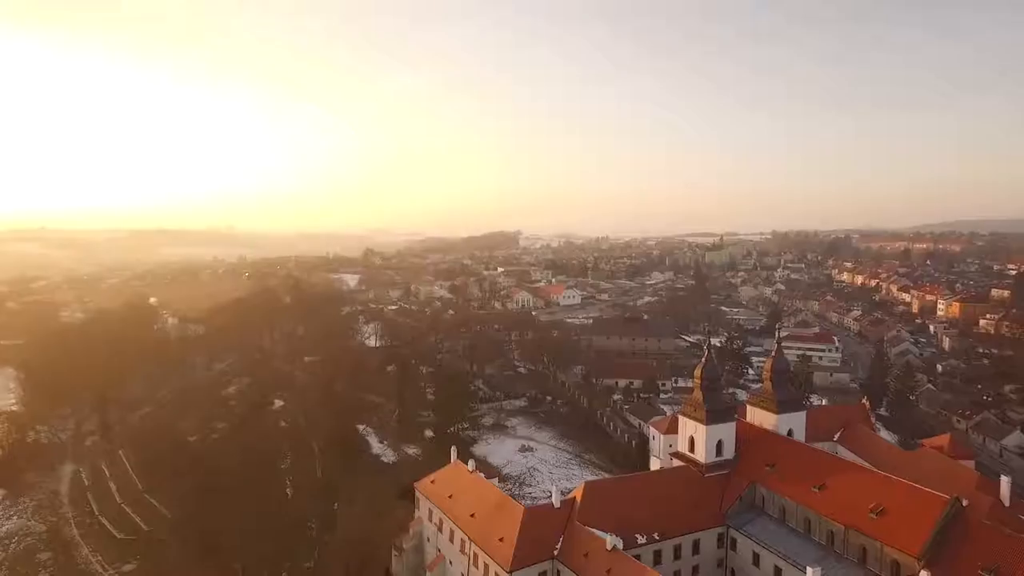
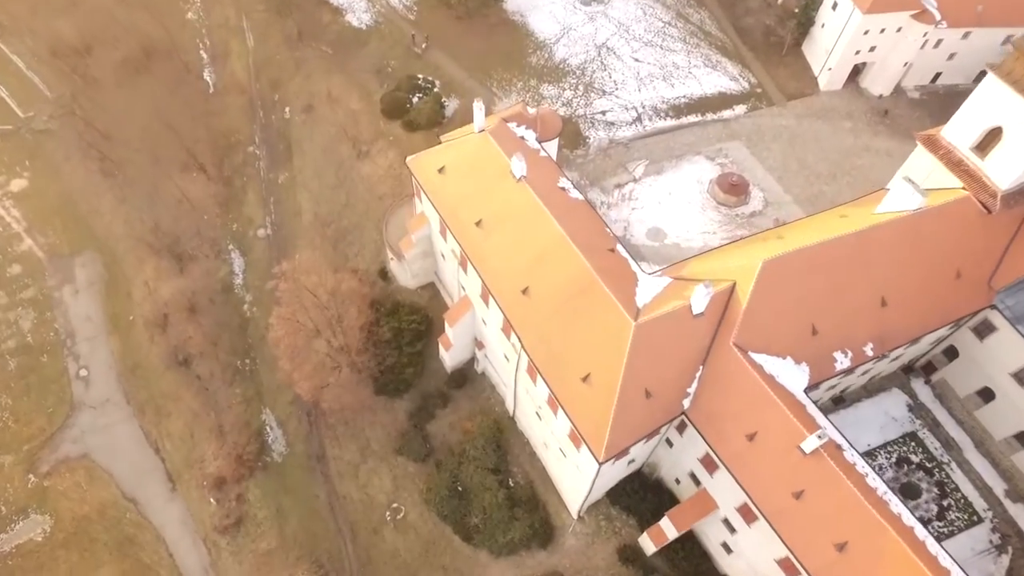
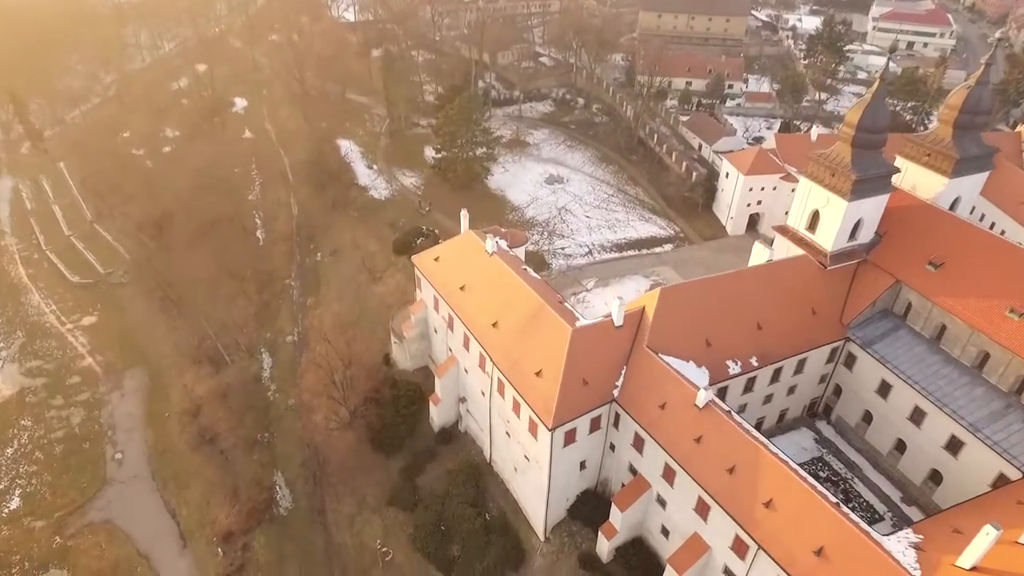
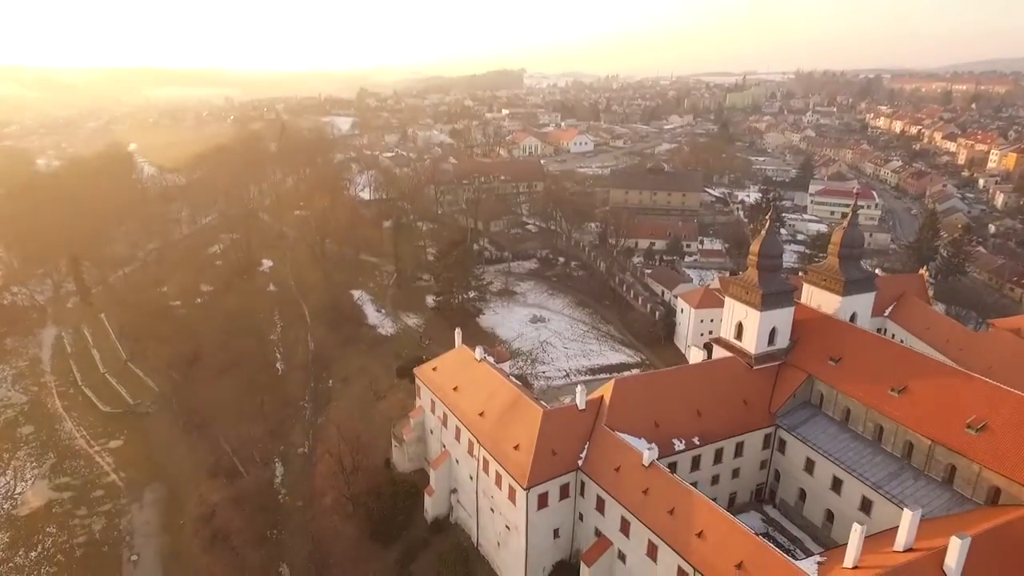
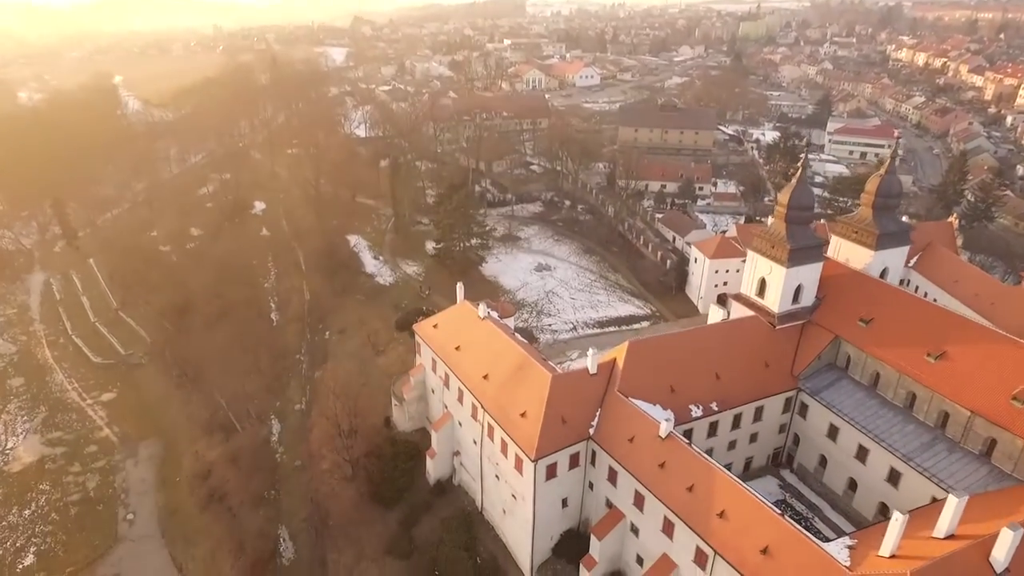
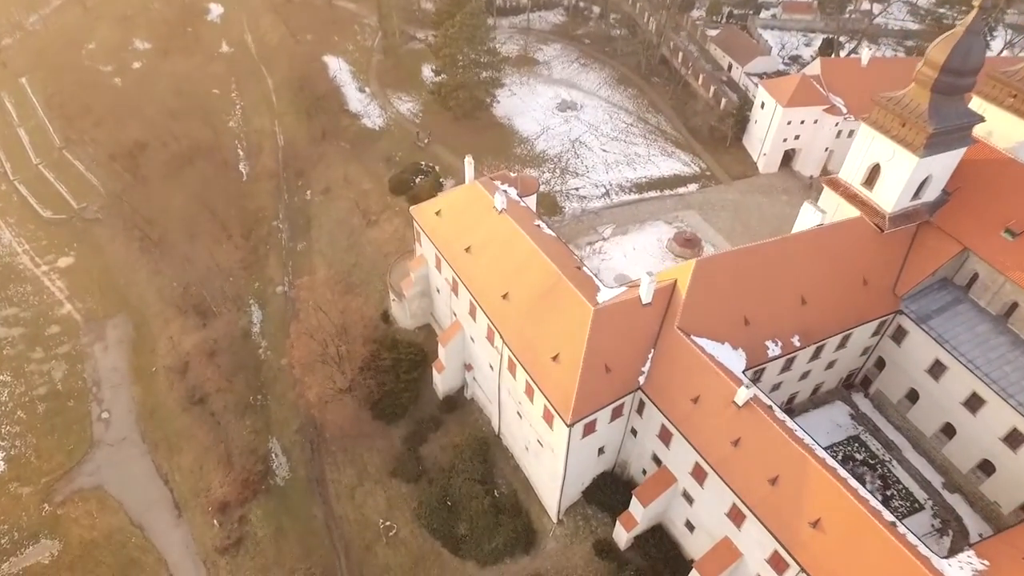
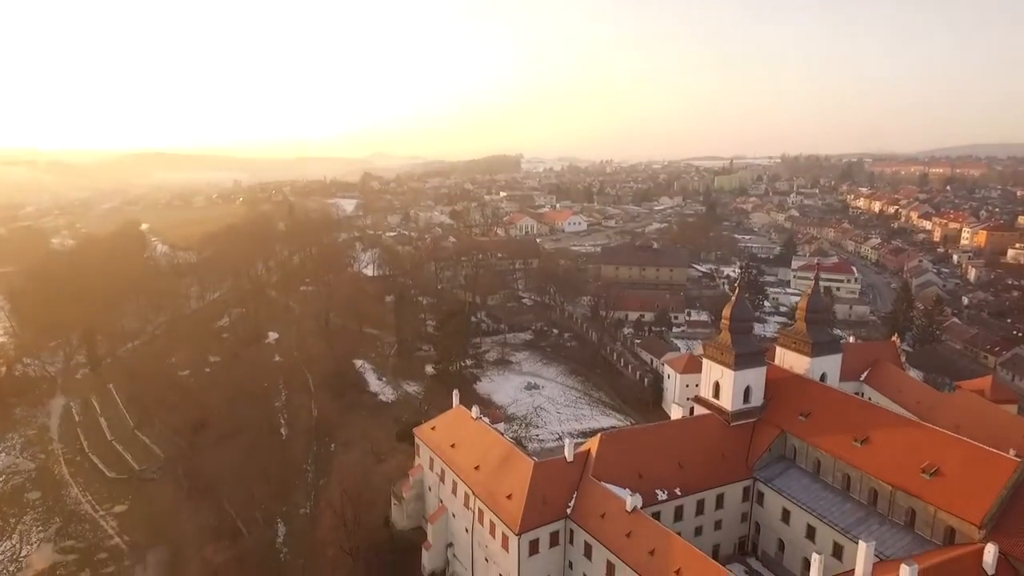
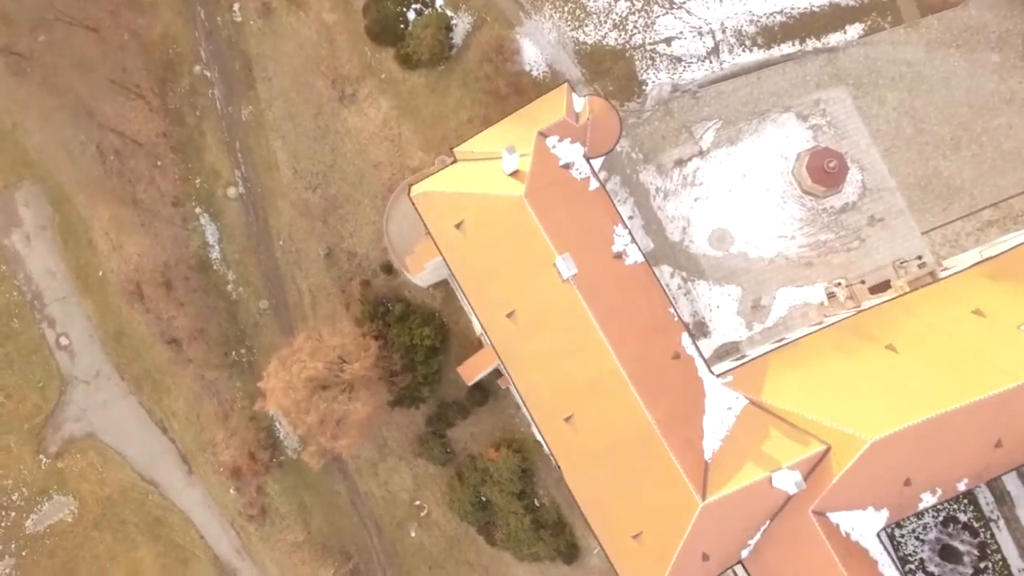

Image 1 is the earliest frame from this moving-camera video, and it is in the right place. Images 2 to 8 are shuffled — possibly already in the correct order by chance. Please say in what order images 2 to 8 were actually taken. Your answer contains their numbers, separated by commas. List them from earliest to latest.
7, 4, 5, 3, 6, 2, 8
